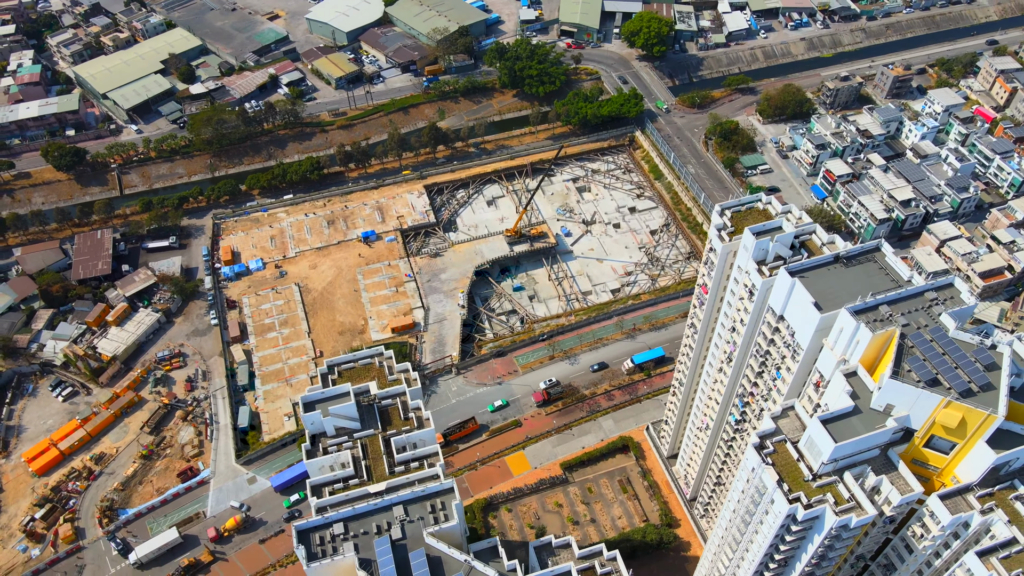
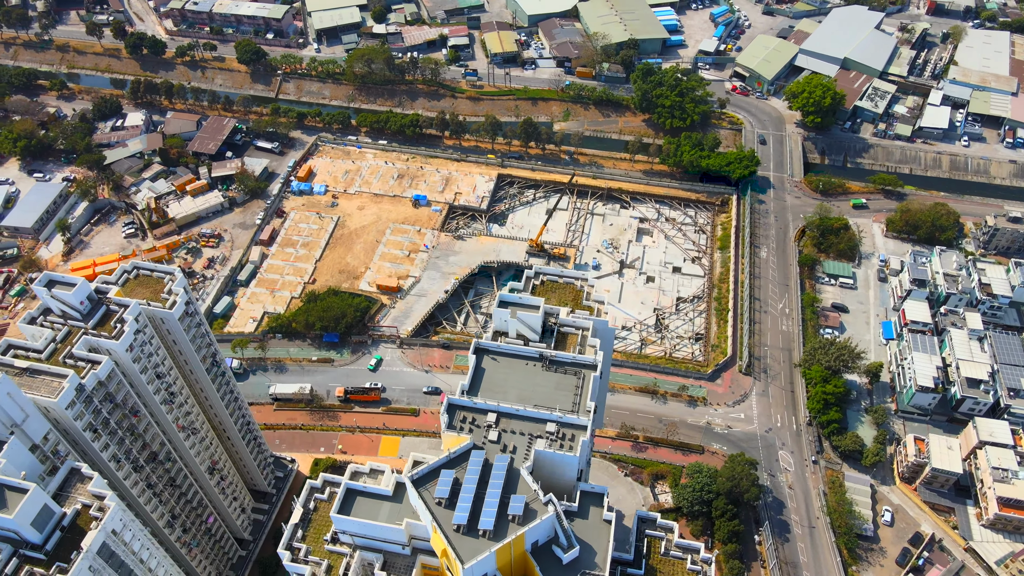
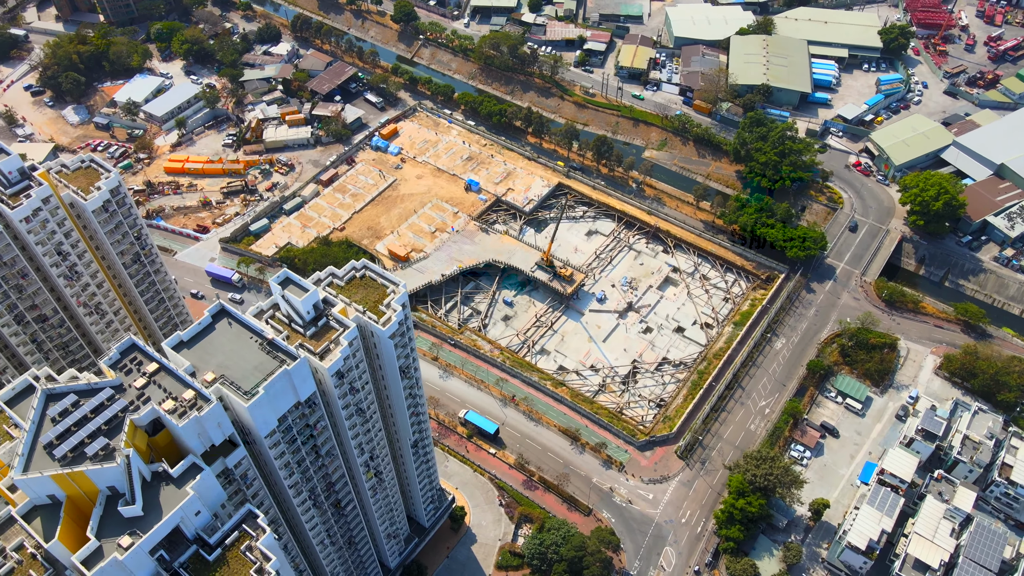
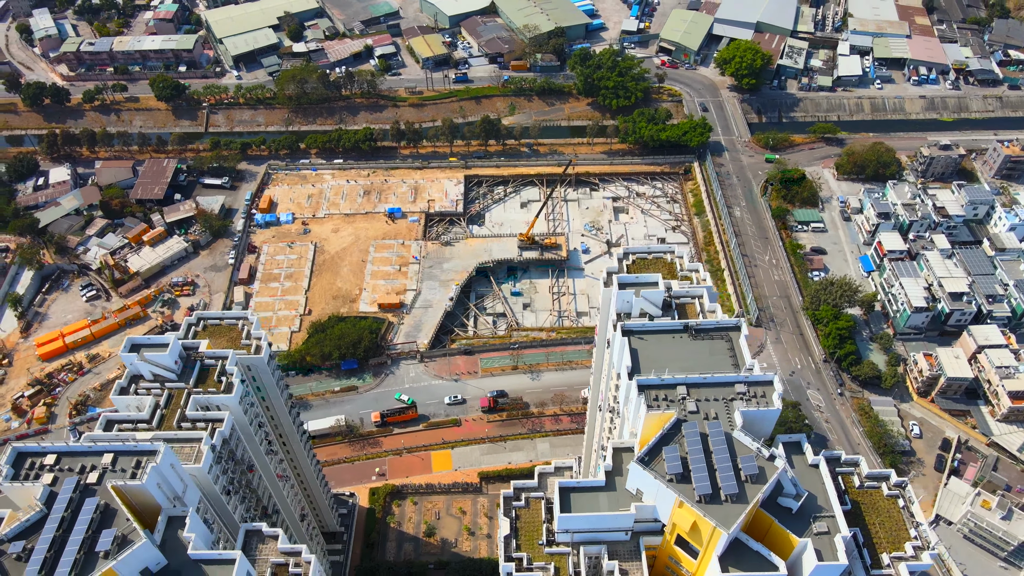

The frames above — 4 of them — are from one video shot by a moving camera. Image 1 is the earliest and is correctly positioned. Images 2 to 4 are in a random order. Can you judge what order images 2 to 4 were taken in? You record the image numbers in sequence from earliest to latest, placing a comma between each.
4, 2, 3
